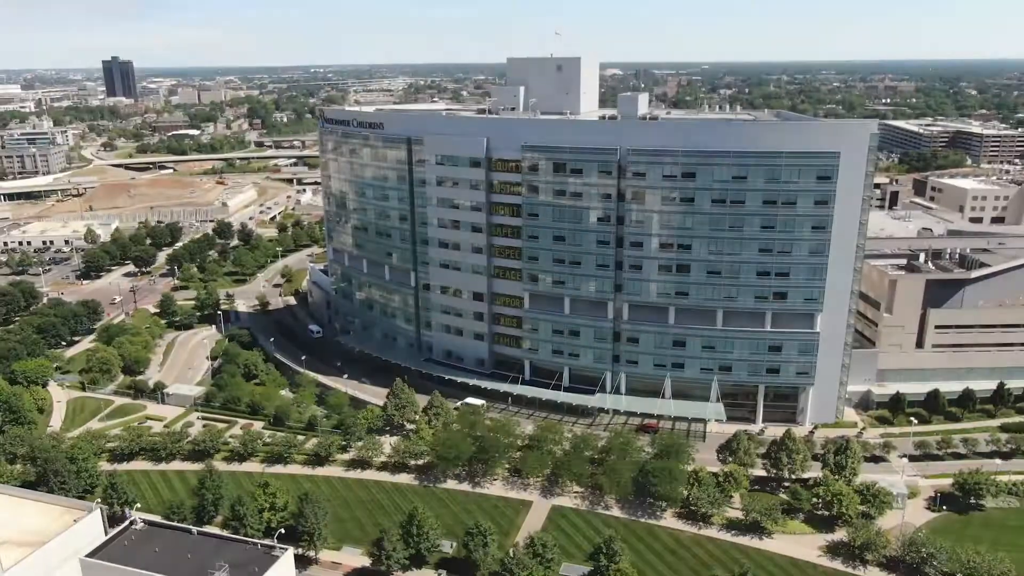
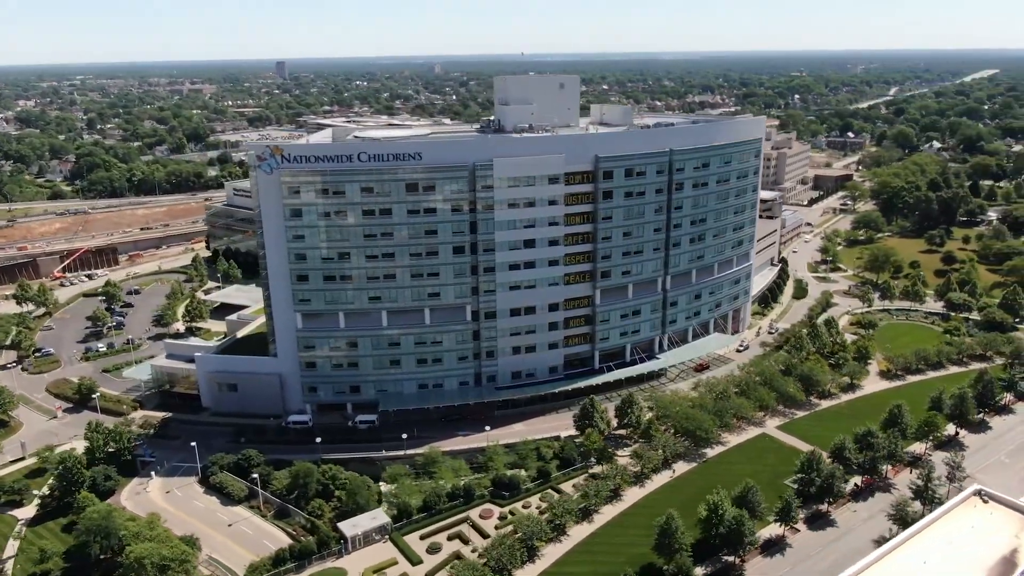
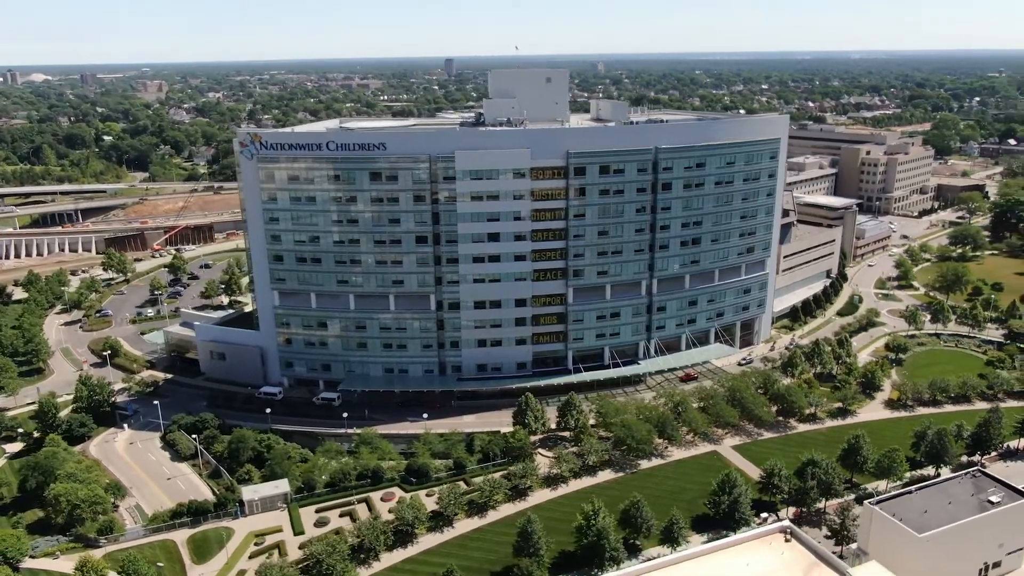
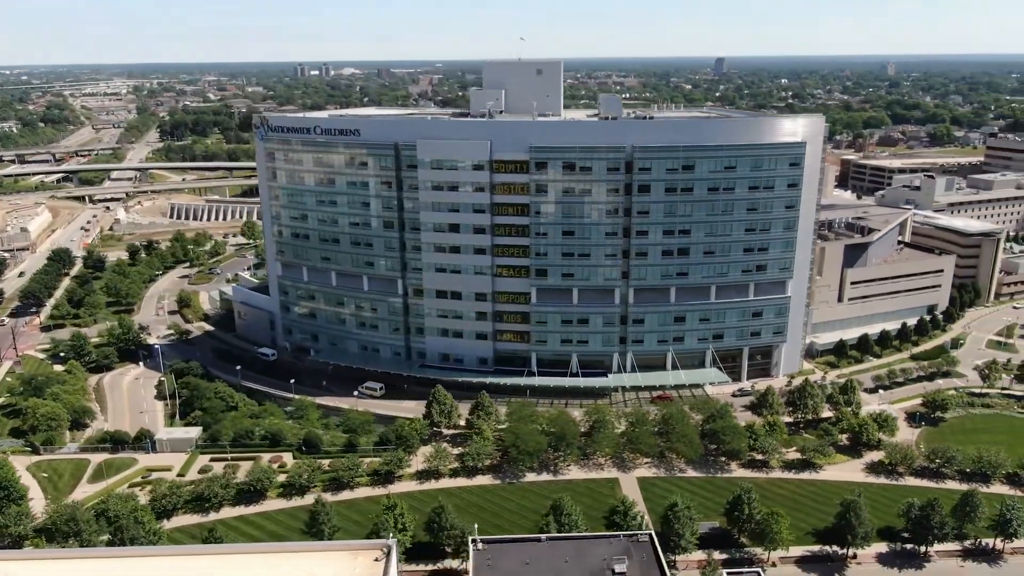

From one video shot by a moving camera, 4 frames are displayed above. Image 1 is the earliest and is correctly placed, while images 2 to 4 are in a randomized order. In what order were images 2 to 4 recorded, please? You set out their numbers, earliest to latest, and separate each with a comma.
4, 3, 2
